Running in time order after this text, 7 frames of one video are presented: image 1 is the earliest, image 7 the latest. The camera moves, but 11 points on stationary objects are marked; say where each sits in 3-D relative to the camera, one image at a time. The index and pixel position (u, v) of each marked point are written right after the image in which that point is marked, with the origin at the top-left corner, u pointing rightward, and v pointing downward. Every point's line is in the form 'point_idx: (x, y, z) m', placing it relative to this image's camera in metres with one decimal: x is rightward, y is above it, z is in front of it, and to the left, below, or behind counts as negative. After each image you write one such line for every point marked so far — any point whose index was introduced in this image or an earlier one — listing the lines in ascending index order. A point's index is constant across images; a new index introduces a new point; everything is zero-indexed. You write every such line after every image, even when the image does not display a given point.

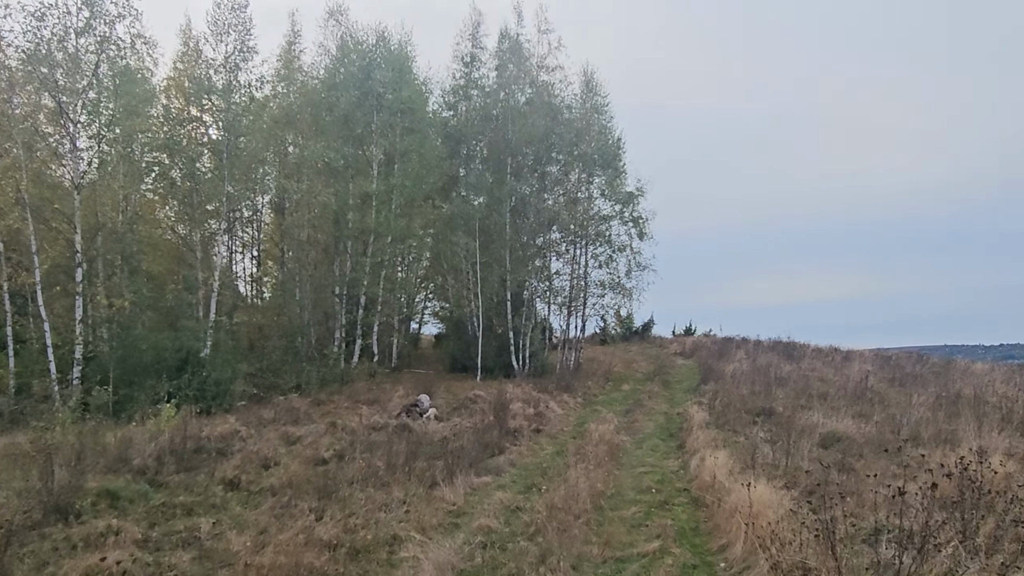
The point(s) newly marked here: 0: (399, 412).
0: (-1.9, -2.1, +12.4) m
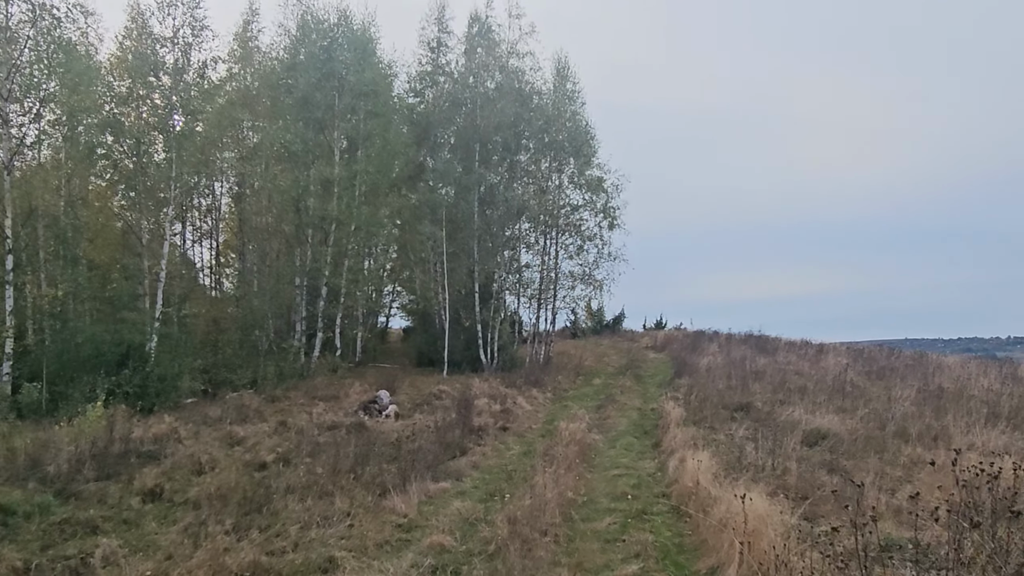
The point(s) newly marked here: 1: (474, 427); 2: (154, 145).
0: (-2.5, -1.9, +11.6) m
1: (-0.5, -1.9, +9.8) m
2: (-7.9, +3.1, +15.9) m
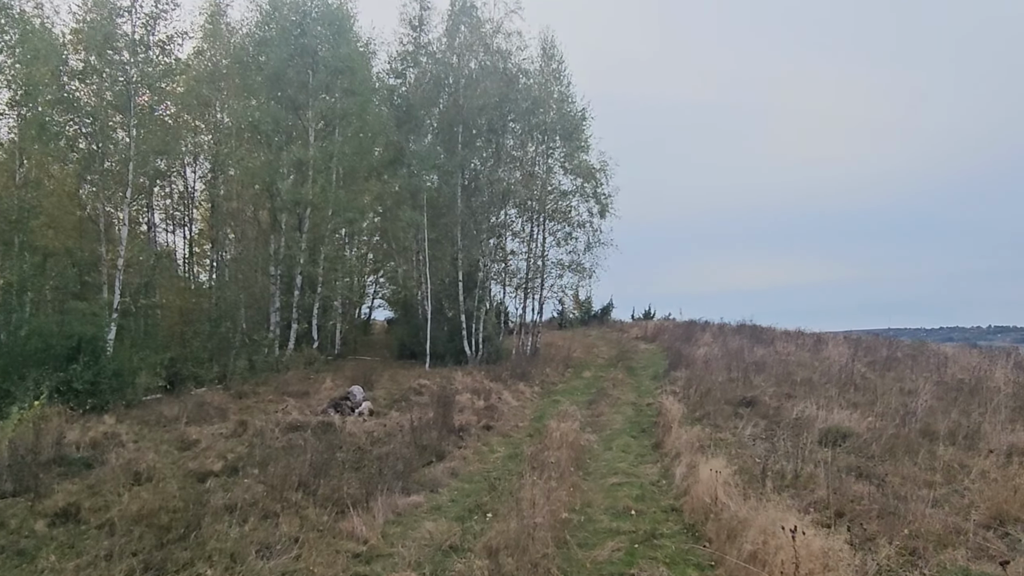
0: (-2.7, -1.7, +10.6) m
1: (-0.7, -1.7, +8.8) m
2: (-8.2, +3.4, +14.8) m
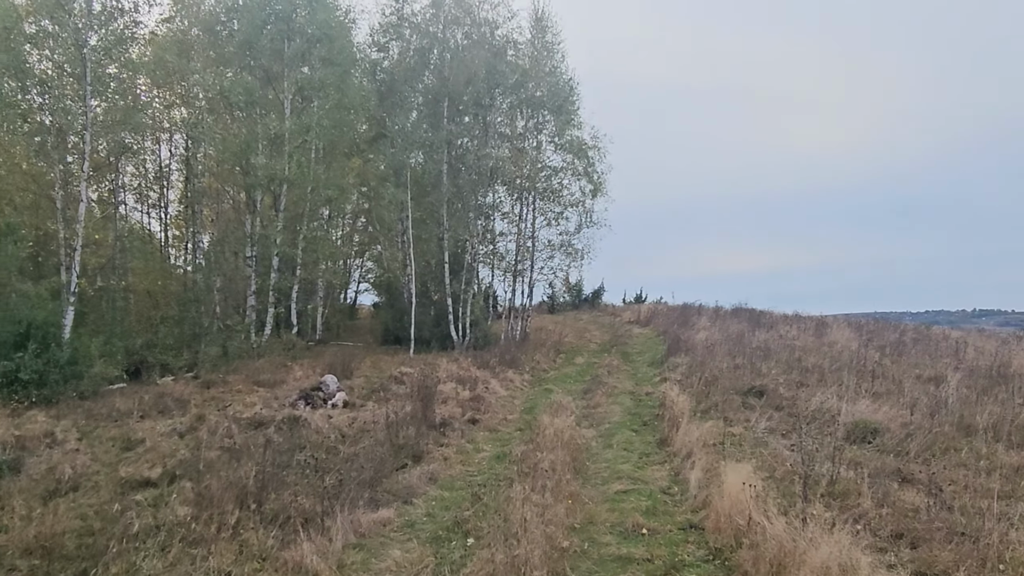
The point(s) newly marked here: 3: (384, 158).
0: (-2.9, -1.5, +9.6) m
1: (-0.9, -1.5, +7.9) m
2: (-8.5, +3.7, +13.6) m
3: (-3.6, +3.6, +20.0) m
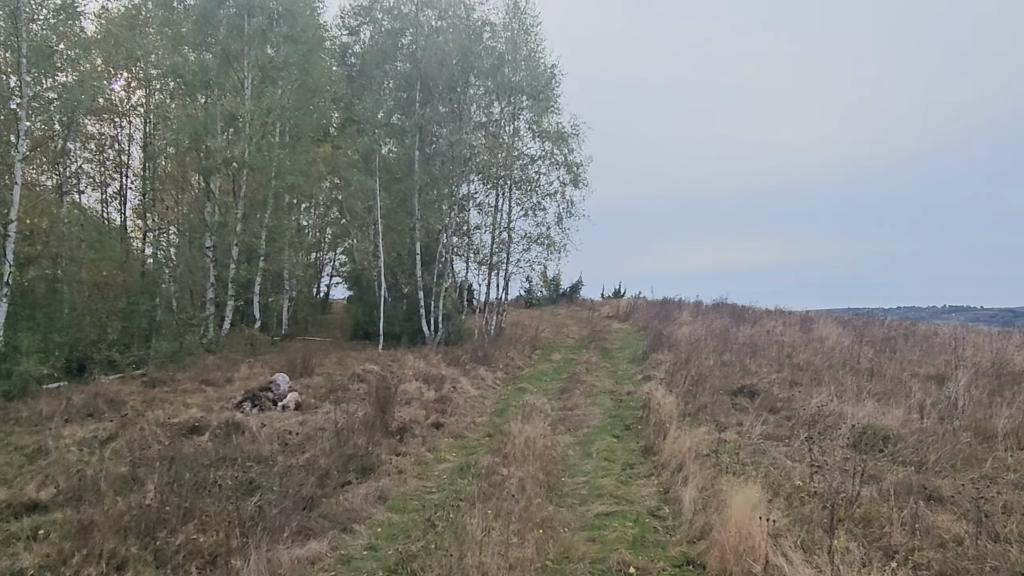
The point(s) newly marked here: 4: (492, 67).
0: (-3.3, -1.3, +8.7) m
1: (-1.2, -1.4, +7.0) m
2: (-8.9, +3.9, +12.5) m
3: (-4.2, +3.8, +19.0) m
4: (-0.5, +6.0, +19.3) m
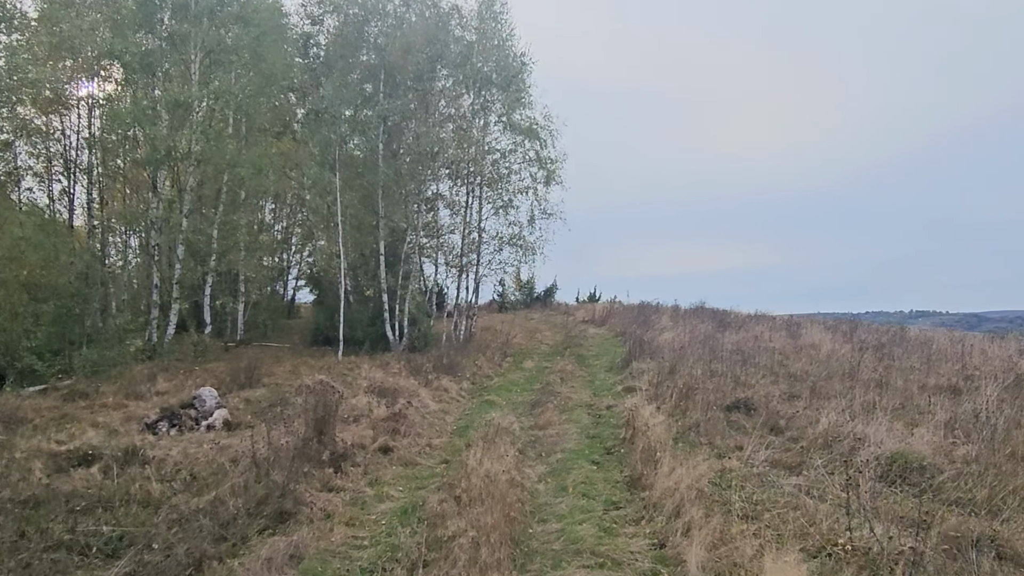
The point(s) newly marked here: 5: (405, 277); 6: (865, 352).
0: (-3.6, -1.3, +7.4) m
1: (-1.5, -1.4, +5.8) m
2: (-9.4, +3.9, +11.1) m
3: (-5.0, +3.8, +17.7) m
4: (-1.3, +5.9, +18.2) m
5: (-2.8, +0.3, +19.1) m
6: (+5.8, -1.1, +11.7) m
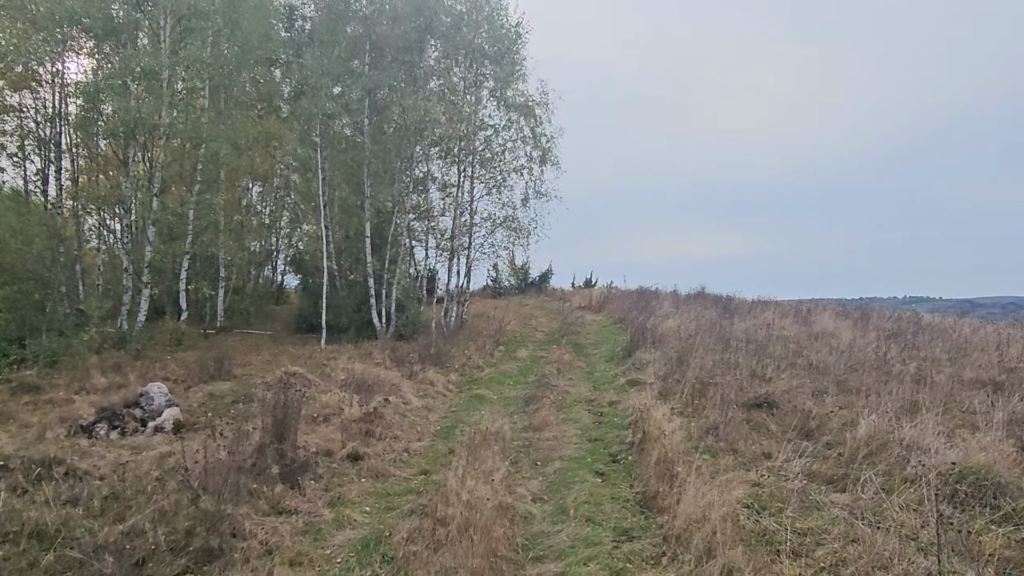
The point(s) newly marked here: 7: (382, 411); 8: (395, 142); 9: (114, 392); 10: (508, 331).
0: (-3.7, -1.2, +6.5) m
1: (-1.6, -1.2, +4.9) m
2: (-9.5, +4.1, +10.0) m
3: (-5.1, +4.1, +16.6) m
4: (-1.4, +6.3, +17.1) m
5: (-3.0, +0.7, +18.1) m
6: (+5.7, -0.8, +10.9) m
7: (-1.2, -1.2, +7.0) m
8: (-2.8, +3.4, +16.9) m
9: (-4.5, -1.2, +8.1) m
10: (-0.1, -0.9, +15.6) m
